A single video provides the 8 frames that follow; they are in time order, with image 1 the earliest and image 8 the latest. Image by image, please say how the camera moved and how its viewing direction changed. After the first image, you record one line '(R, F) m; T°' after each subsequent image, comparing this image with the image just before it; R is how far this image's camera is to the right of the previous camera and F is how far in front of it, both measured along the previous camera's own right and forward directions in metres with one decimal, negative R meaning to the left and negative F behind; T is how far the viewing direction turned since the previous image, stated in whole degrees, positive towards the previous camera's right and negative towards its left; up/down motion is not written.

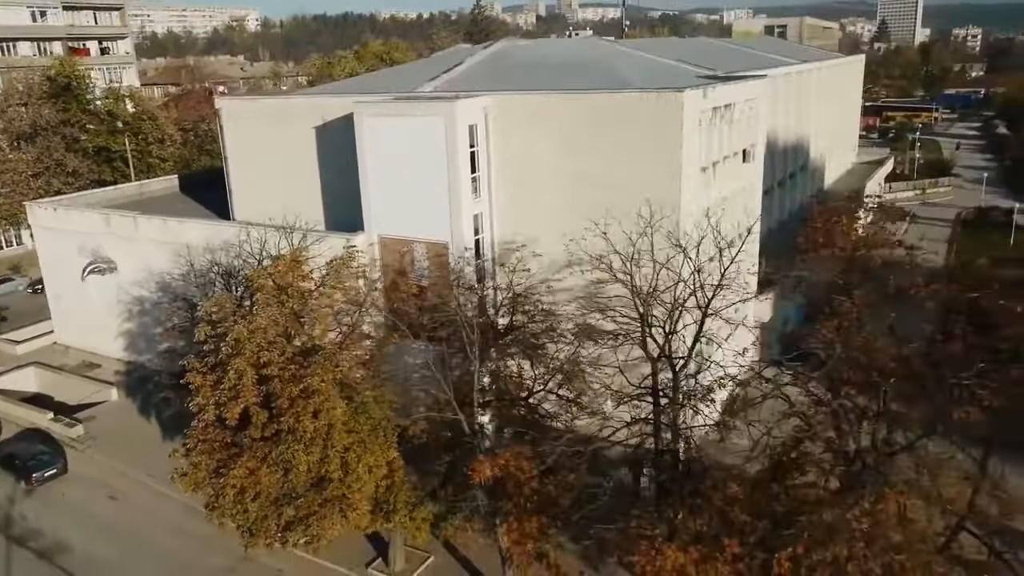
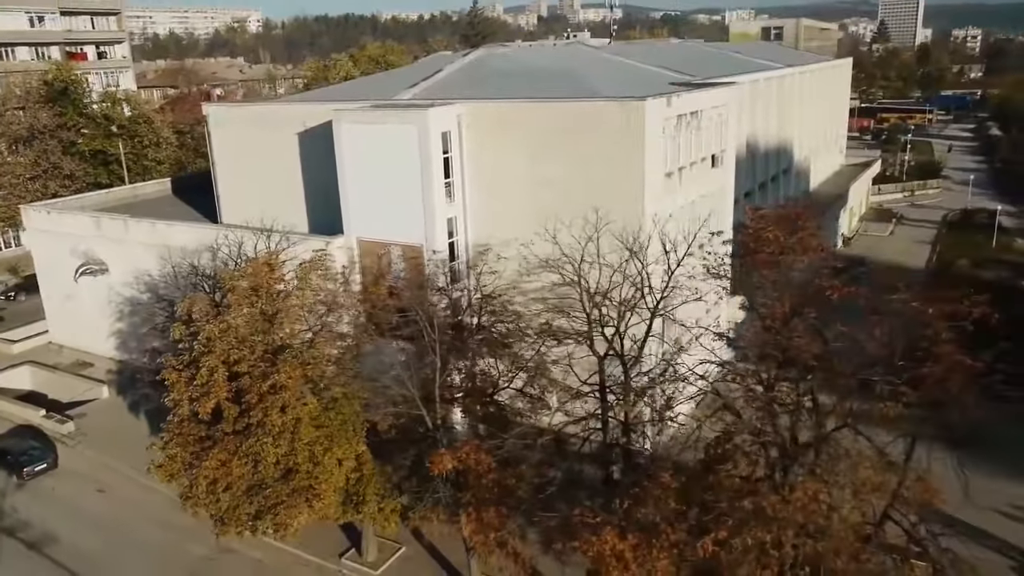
(+0.7, -0.6) m; 0°
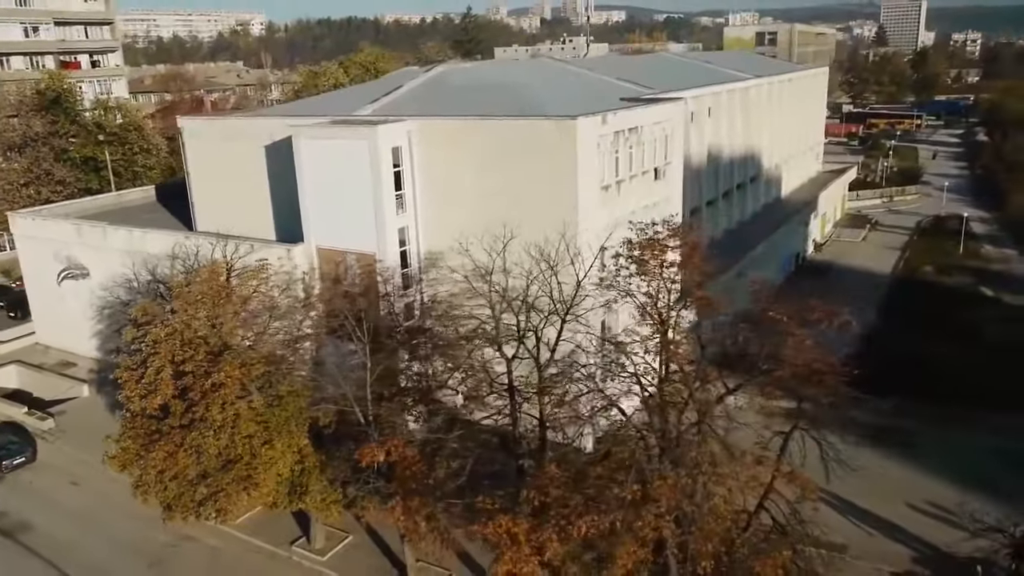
(+1.4, -1.2) m; 0°
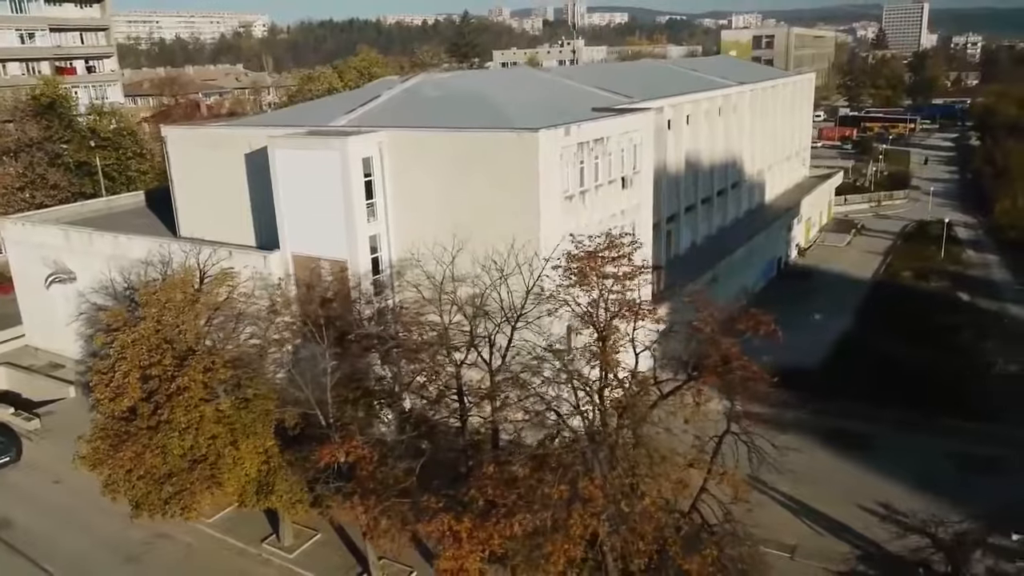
(+0.9, -0.6) m; 0°
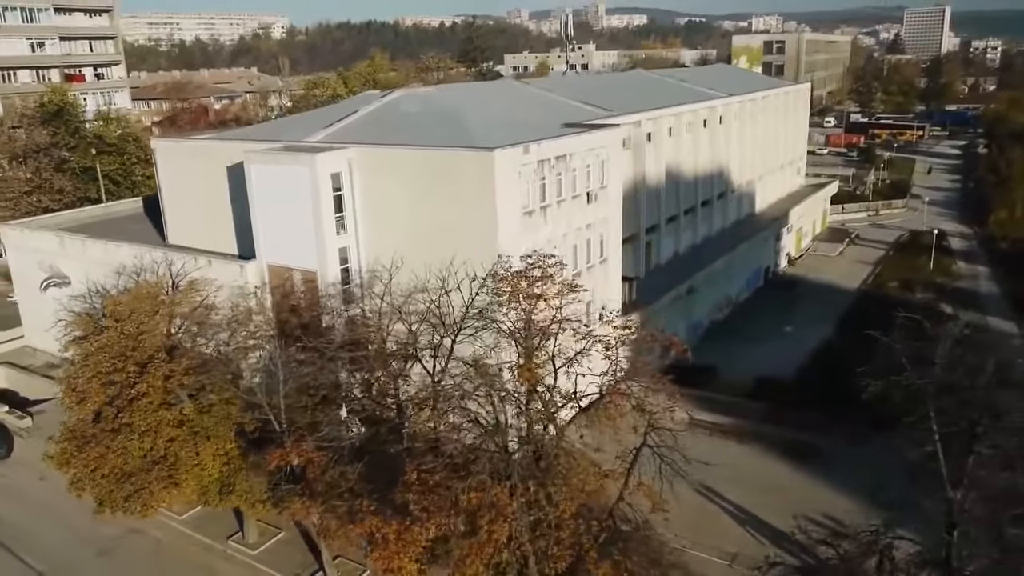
(+1.5, -0.8) m; -1°
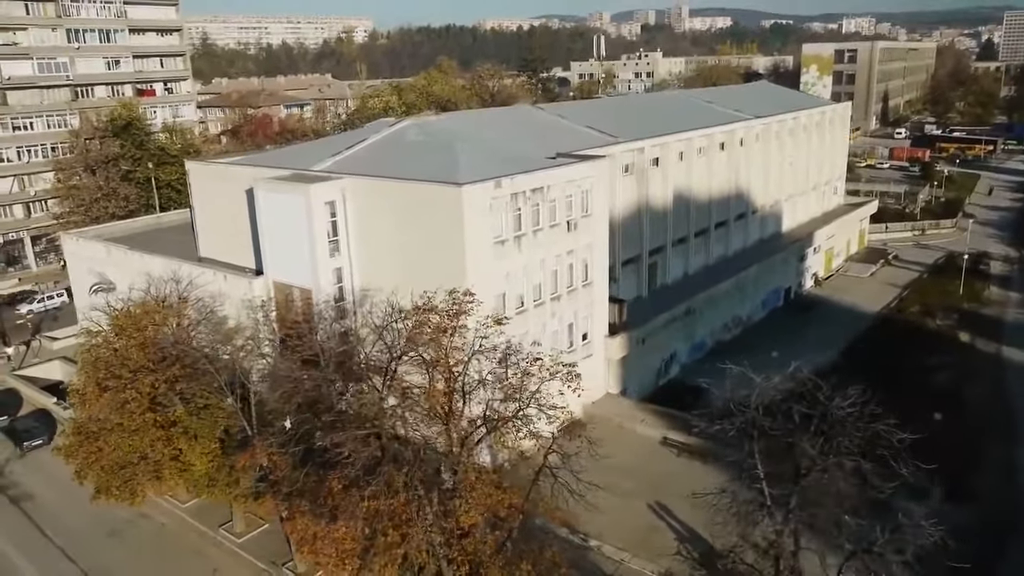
(+2.9, -1.5) m; -6°
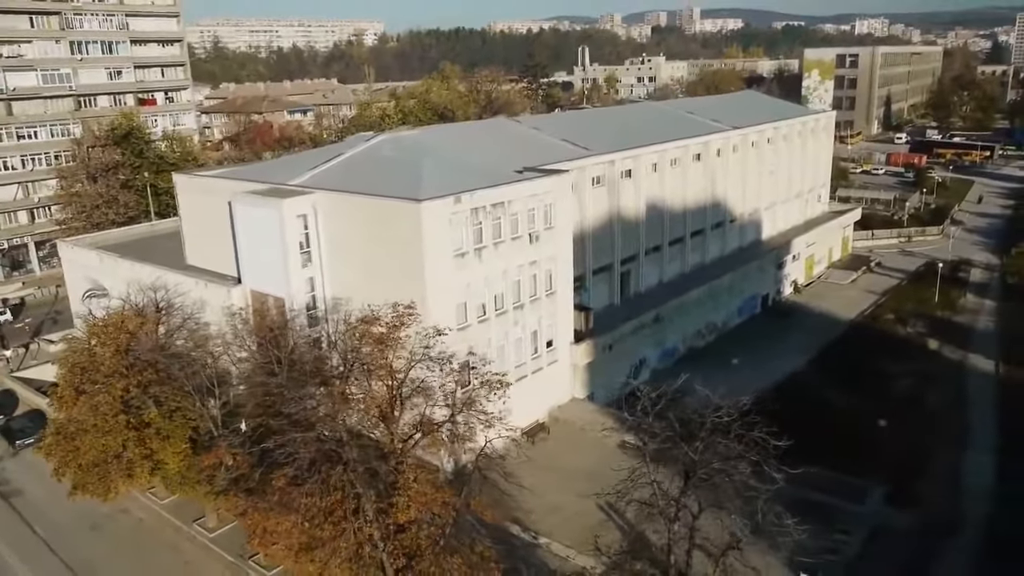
(+1.6, -1.2) m; -1°
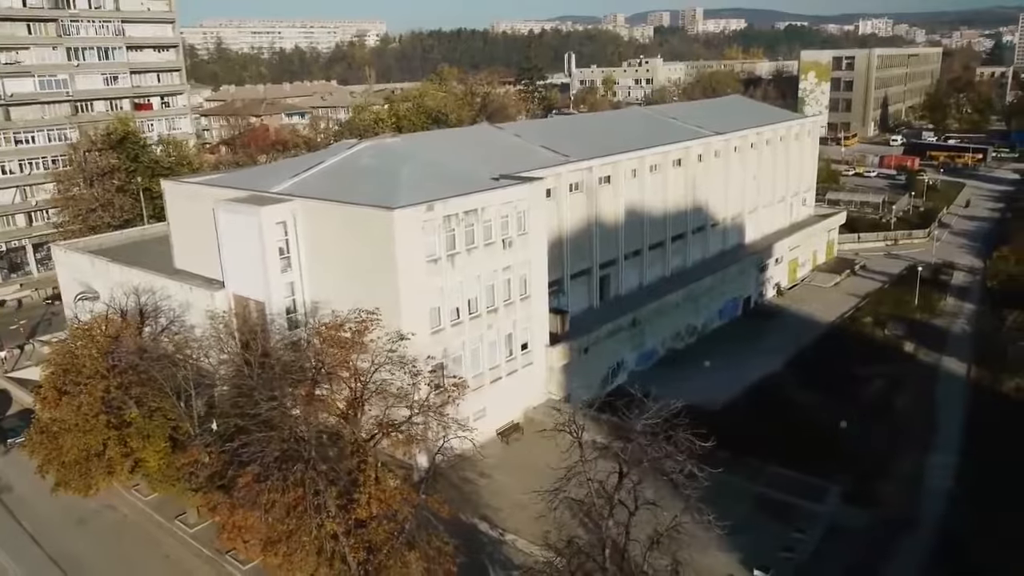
(+1.0, -0.8) m; 0°
